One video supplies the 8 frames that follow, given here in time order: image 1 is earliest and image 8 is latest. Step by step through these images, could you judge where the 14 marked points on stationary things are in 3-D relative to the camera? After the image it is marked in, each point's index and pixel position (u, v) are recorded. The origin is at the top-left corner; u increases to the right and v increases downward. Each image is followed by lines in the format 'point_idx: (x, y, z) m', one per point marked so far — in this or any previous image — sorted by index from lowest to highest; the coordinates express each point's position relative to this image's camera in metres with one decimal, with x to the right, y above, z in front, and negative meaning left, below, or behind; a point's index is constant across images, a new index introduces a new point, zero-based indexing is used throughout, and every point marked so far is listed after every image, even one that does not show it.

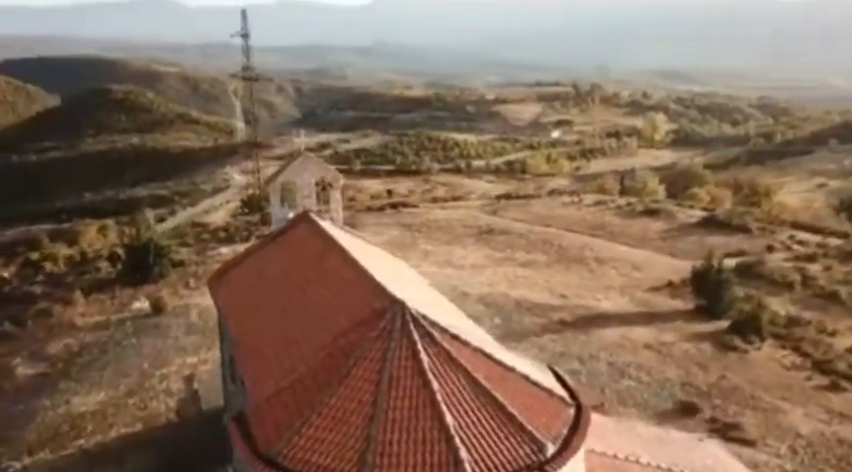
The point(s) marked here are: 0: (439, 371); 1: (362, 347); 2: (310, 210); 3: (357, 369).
0: (+0.2, -1.7, +8.8) m
1: (-0.8, -1.6, +9.1) m
2: (-2.5, +0.5, +15.5) m
3: (-0.8, -1.7, +8.8) m
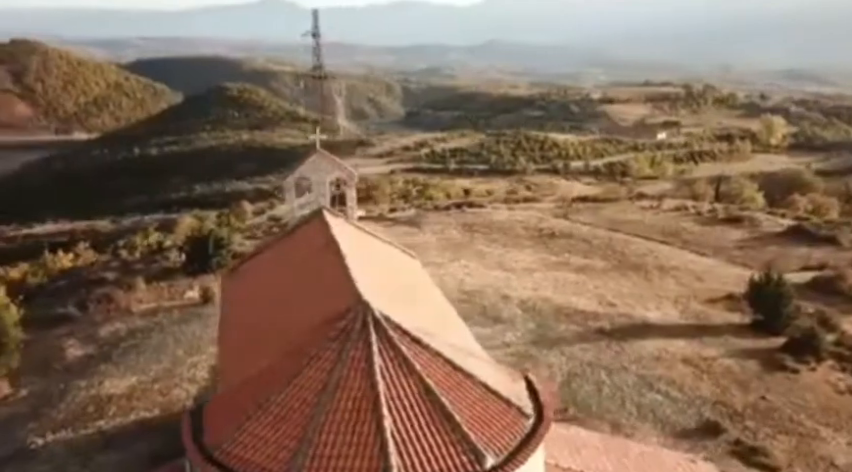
0: (-0.4, -1.7, +8.6) m
1: (-1.3, -1.5, +9.0) m
2: (-2.2, +0.6, +15.6) m
3: (-1.4, -1.7, +8.8) m
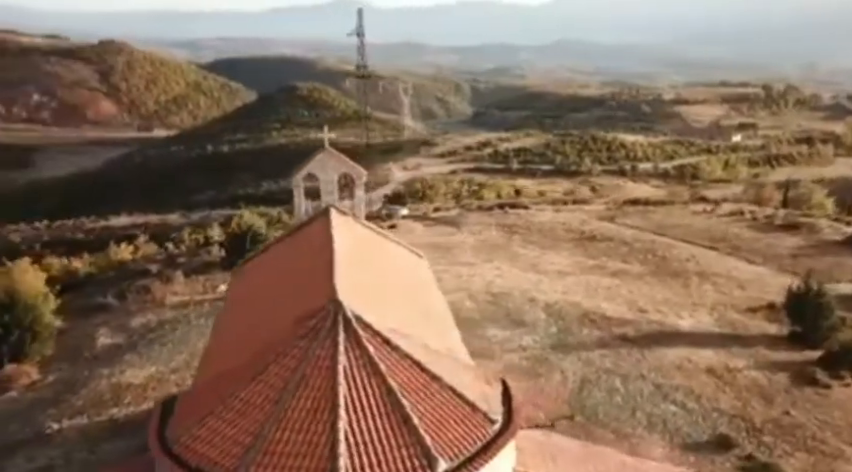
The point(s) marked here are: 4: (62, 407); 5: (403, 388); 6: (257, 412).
0: (-0.9, -1.7, +8.5) m
1: (-1.7, -1.5, +9.0) m
2: (-2.1, +0.6, +15.6) m
3: (-1.8, -1.6, +8.8) m
4: (-8.7, -4.1, +17.2) m
5: (-0.3, -1.8, +8.5) m
6: (-1.9, -2.1, +8.2) m
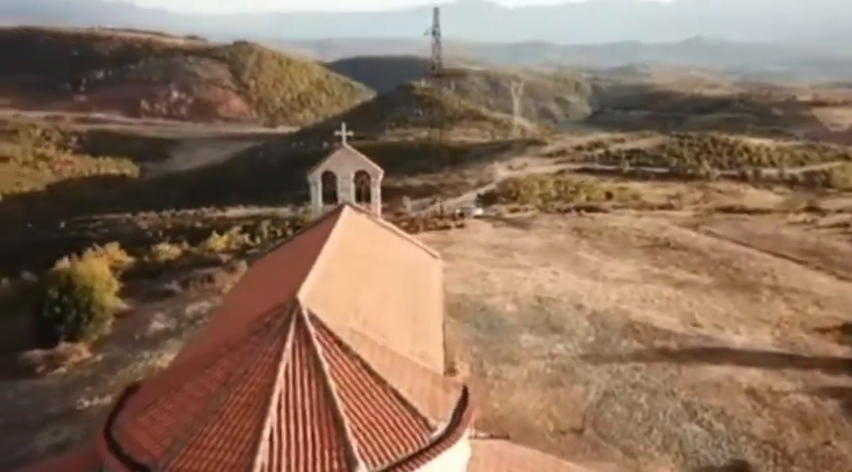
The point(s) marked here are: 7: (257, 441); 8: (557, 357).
0: (-1.6, -1.6, +8.5) m
1: (-2.3, -1.5, +9.1) m
2: (-1.8, +0.7, +15.7) m
3: (-2.5, -1.6, +8.9) m
4: (-8.3, -3.8, +18.1) m
5: (-1.0, -1.8, +8.5) m
6: (-2.7, -2.0, +8.3) m
7: (-1.8, -2.2, +7.6) m
8: (+3.5, -3.3, +19.3) m
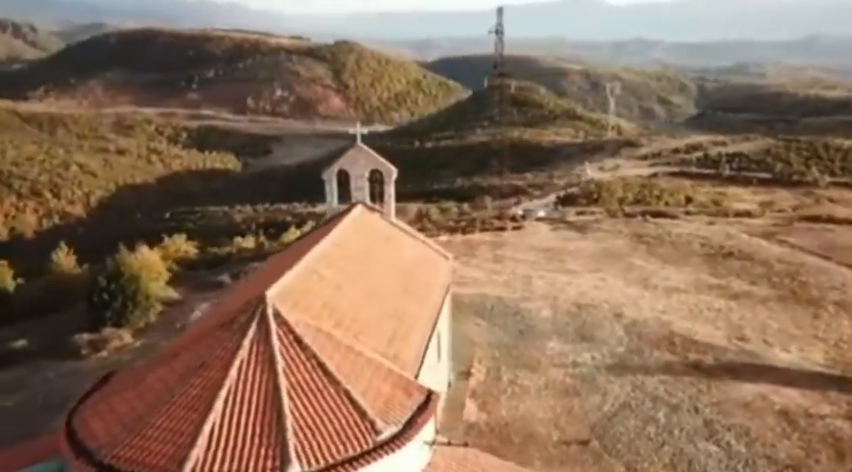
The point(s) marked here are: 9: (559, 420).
0: (-2.2, -1.6, +8.6) m
1: (-2.9, -1.4, +9.3) m
2: (-1.5, +0.7, +15.8) m
3: (-3.0, -1.5, +9.1) m
4: (-7.9, -3.6, +18.9) m
5: (-1.6, -1.8, +8.5) m
6: (-3.3, -1.9, +8.6) m
7: (-2.5, -2.2, +7.8) m
8: (+4.0, -3.4, +18.8) m
9: (+2.9, -4.0, +15.4) m
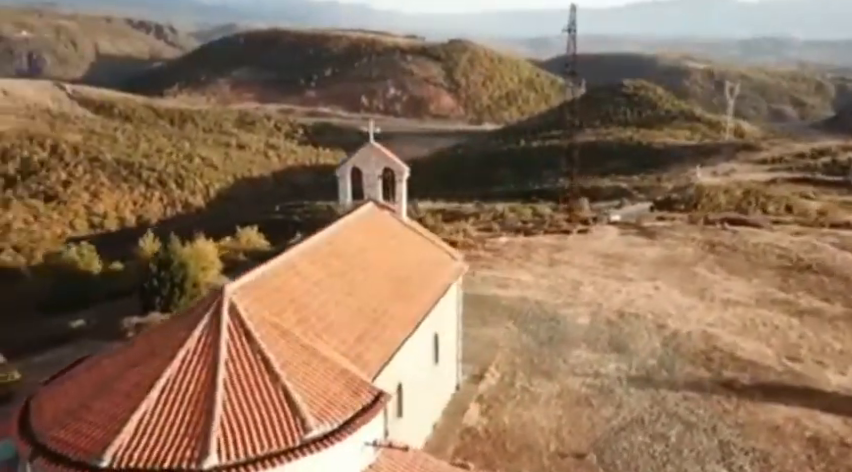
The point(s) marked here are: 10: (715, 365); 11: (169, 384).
0: (-2.9, -1.5, +8.9) m
1: (-3.5, -1.3, +9.6) m
2: (-1.3, +0.8, +15.9) m
3: (-3.7, -1.4, +9.4) m
4: (-7.4, -3.3, +19.8) m
5: (-2.4, -1.8, +8.6) m
6: (-4.1, -1.8, +8.9) m
7: (-3.4, -2.1, +8.0) m
8: (+4.4, -3.5, +18.2) m
9: (+2.8, -4.1, +15.0) m
10: (+8.1, -3.6, +19.8) m
11: (-3.1, -1.8, +8.6) m
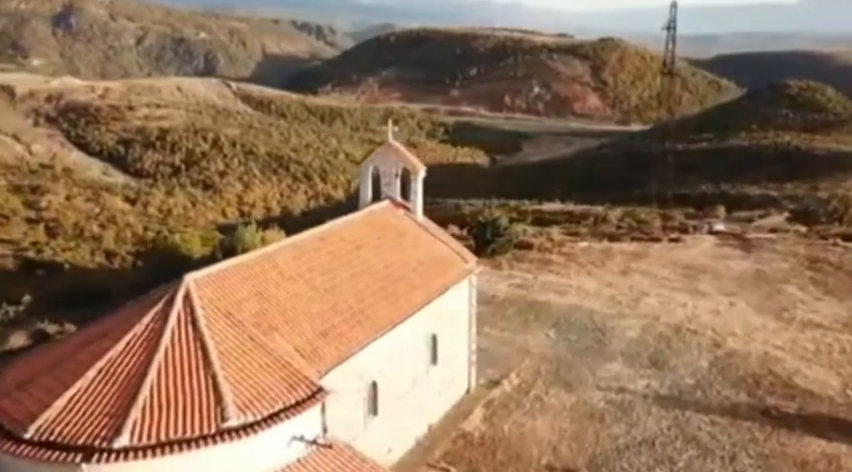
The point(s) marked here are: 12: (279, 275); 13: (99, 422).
0: (-3.8, -1.4, +9.4) m
1: (-4.3, -1.1, +10.2) m
2: (-1.0, +0.8, +16.0) m
3: (-4.5, -1.3, +10.1) m
4: (-6.5, -3.0, +20.9) m
5: (-3.3, -1.7, +9.1) m
6: (-5.0, -1.6, +9.6) m
7: (-4.4, -1.9, +8.6) m
8: (+4.9, -3.8, +17.4) m
9: (+2.7, -4.2, +14.5) m
10: (+8.7, -4.0, +18.4) m
11: (-4.0, -1.6, +9.1) m
12: (-2.5, -0.6, +11.8) m
13: (-3.8, -2.2, +8.3) m
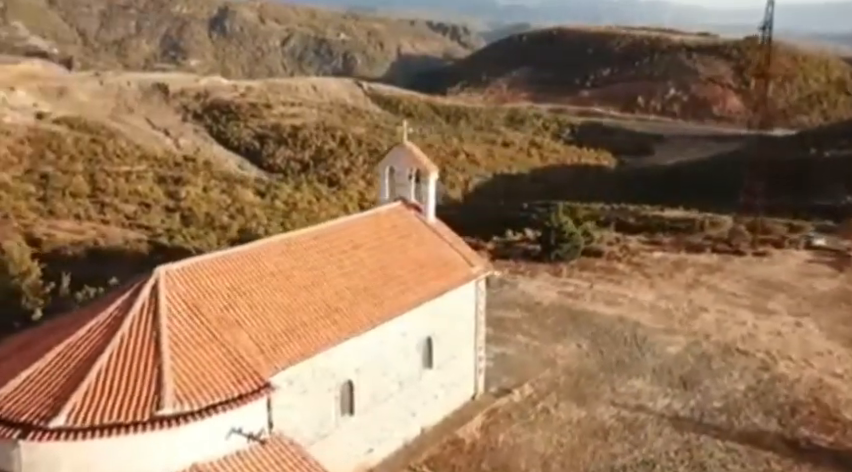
0: (-4.6, -1.3, +9.9) m
1: (-4.9, -1.0, +10.8) m
2: (-0.7, +0.8, +16.1) m
3: (-5.2, -1.1, +10.7) m
4: (-5.7, -2.8, +21.7) m
5: (-4.2, -1.6, +9.6) m
6: (-5.7, -1.5, +10.4) m
7: (-5.3, -1.8, +9.3) m
8: (+5.0, -4.0, +16.6) m
9: (+2.5, -4.4, +14.1) m
10: (+9.0, -4.4, +17.1) m
11: (-4.9, -1.5, +9.7) m
12: (-2.9, -0.5, +12.2) m
13: (-4.7, -2.0, +8.9) m
